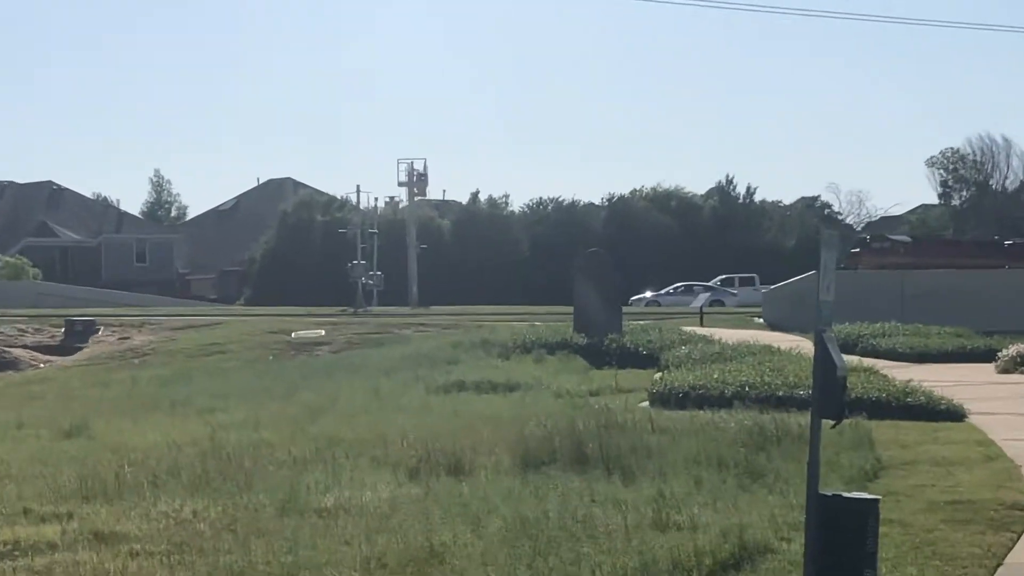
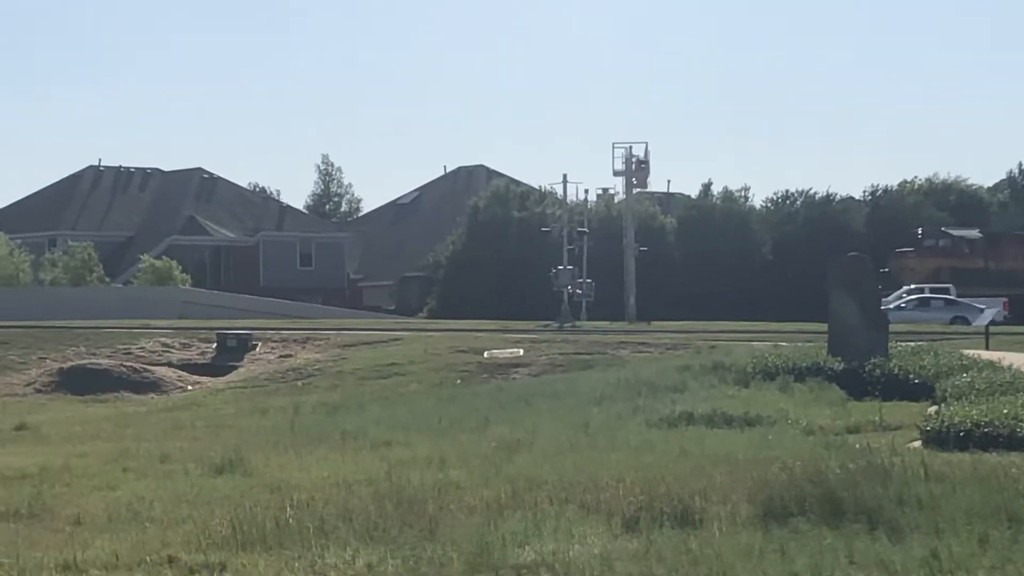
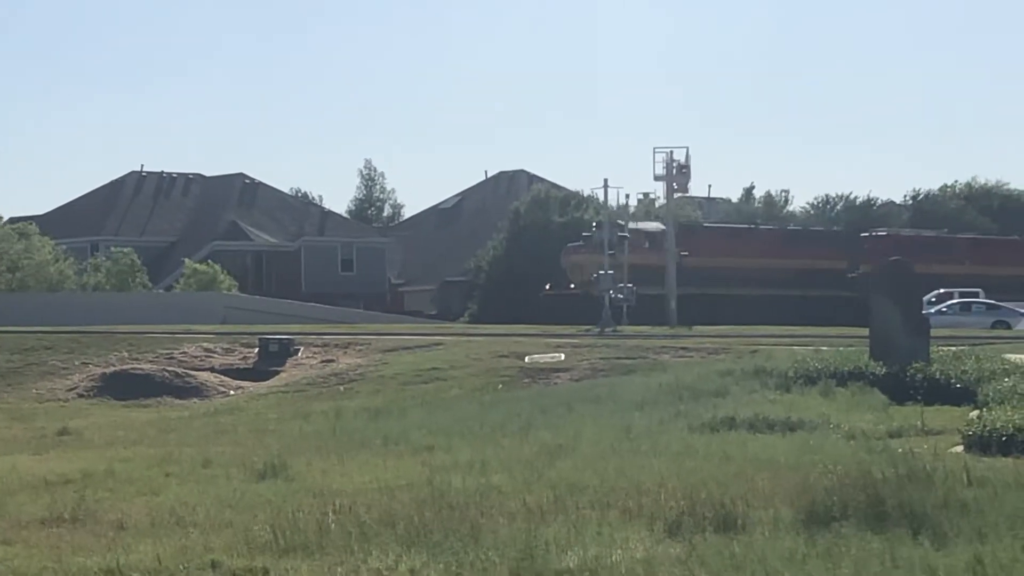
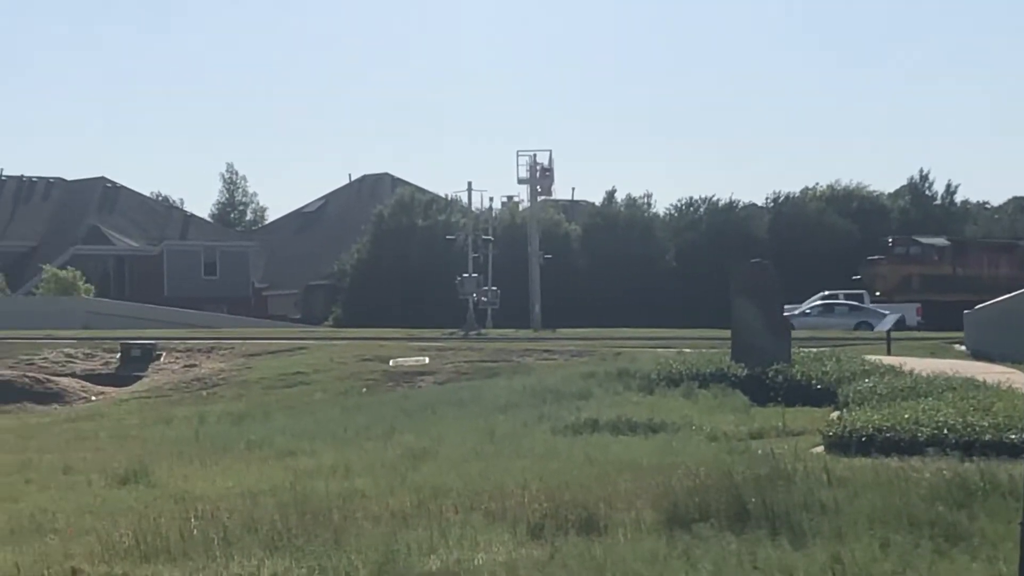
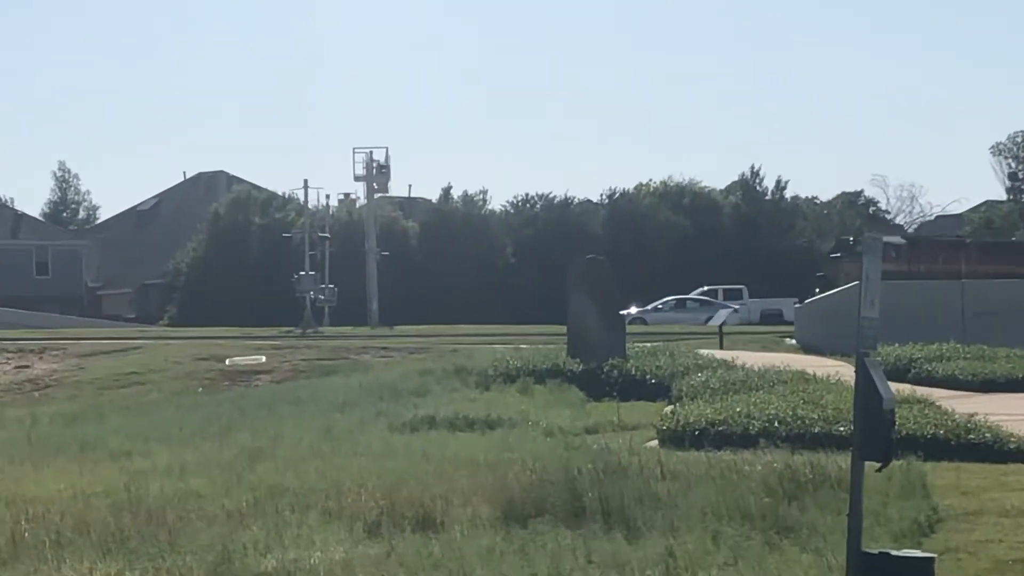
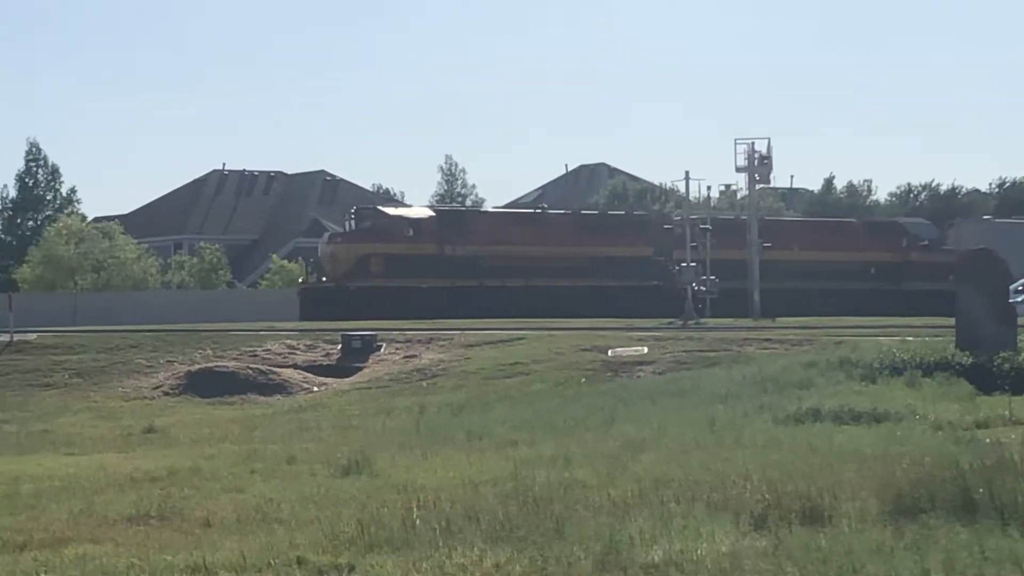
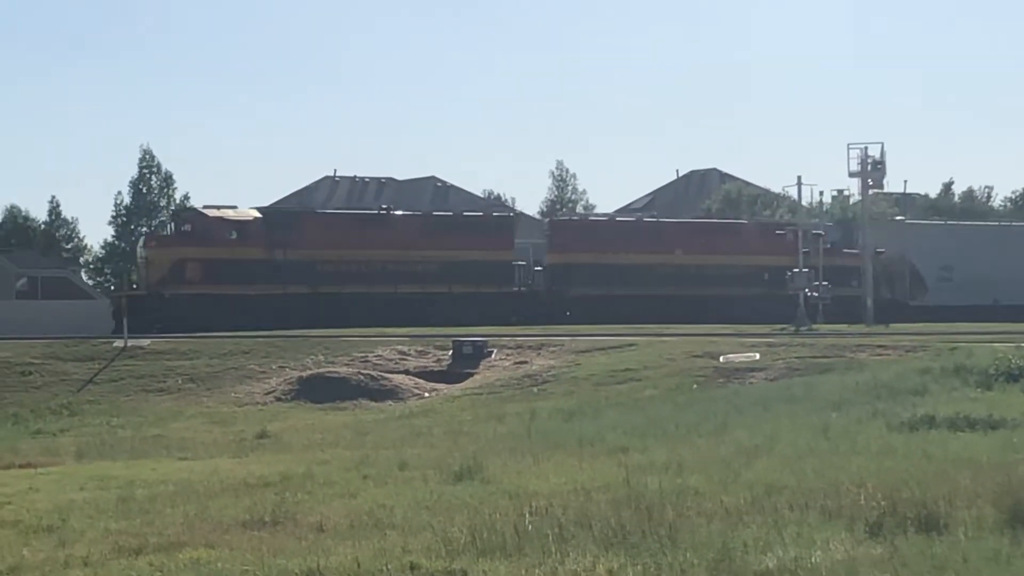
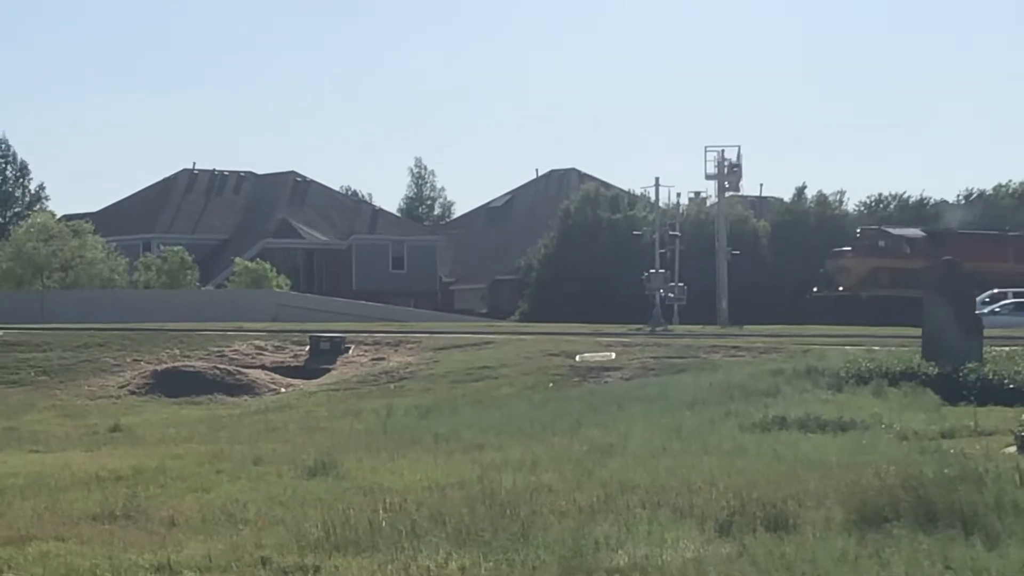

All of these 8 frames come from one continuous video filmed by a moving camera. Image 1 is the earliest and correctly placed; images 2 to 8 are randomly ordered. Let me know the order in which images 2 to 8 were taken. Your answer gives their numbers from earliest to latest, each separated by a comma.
5, 4, 2, 8, 3, 6, 7
